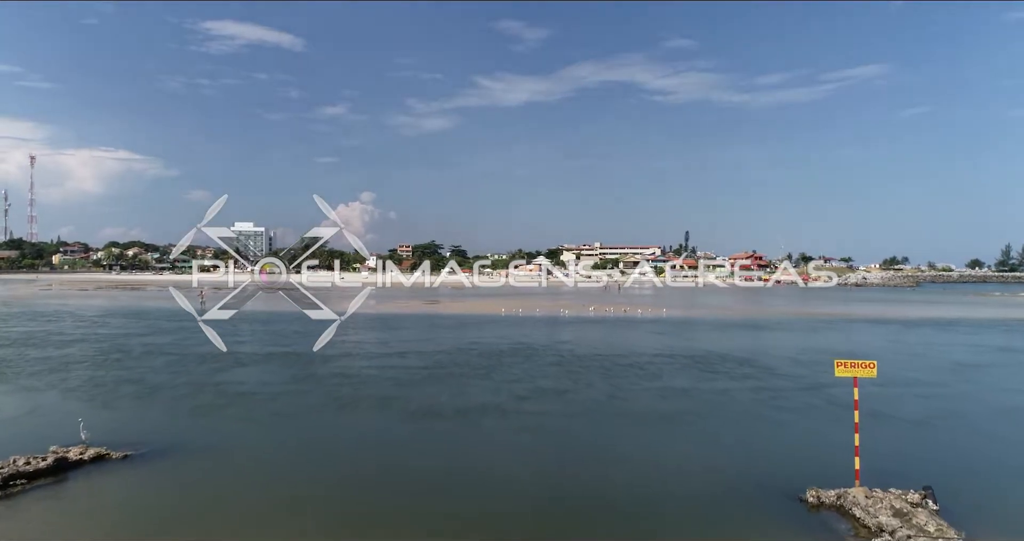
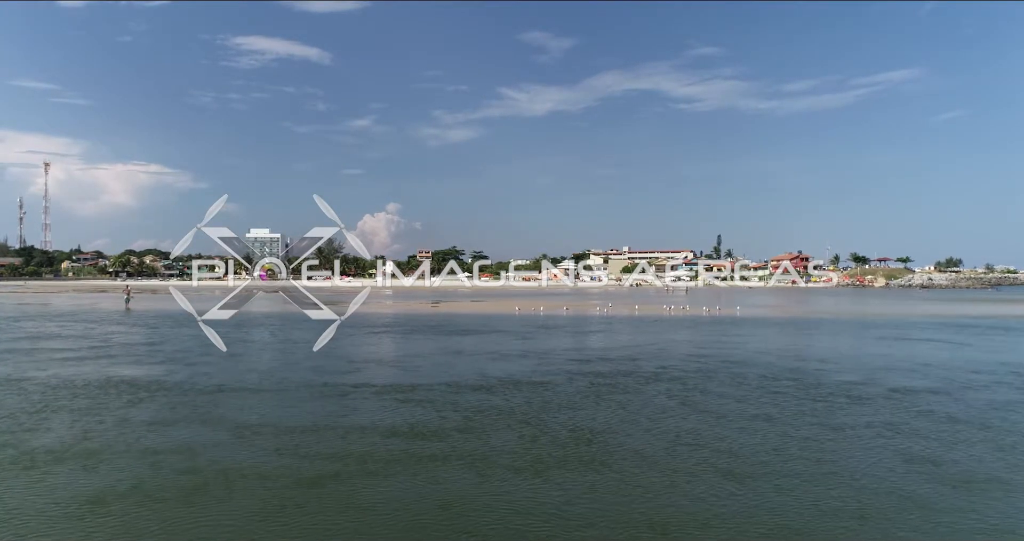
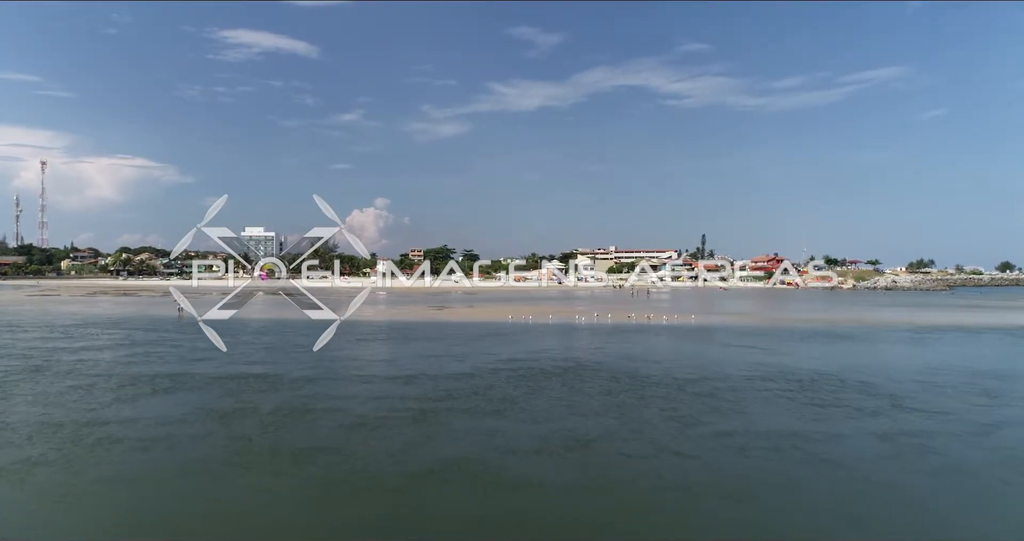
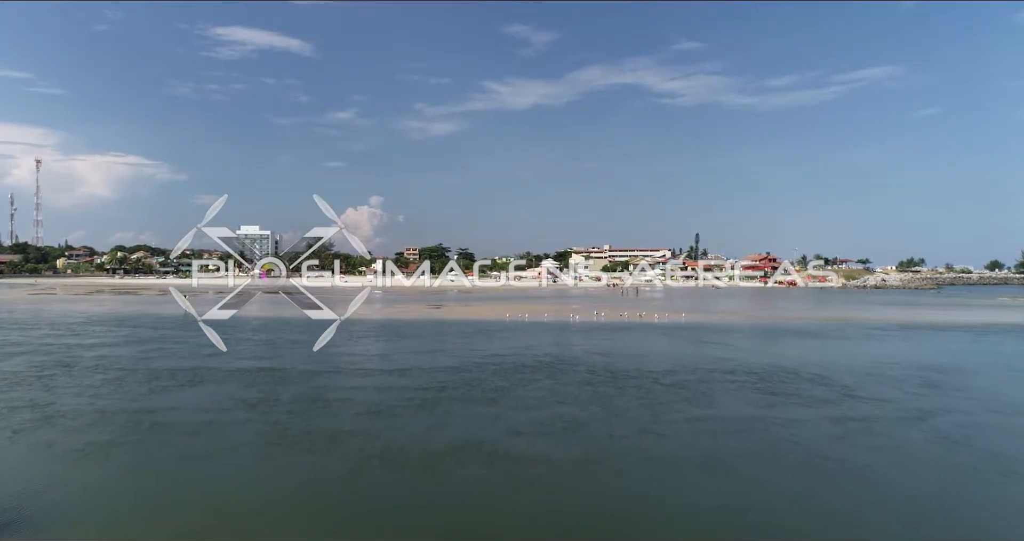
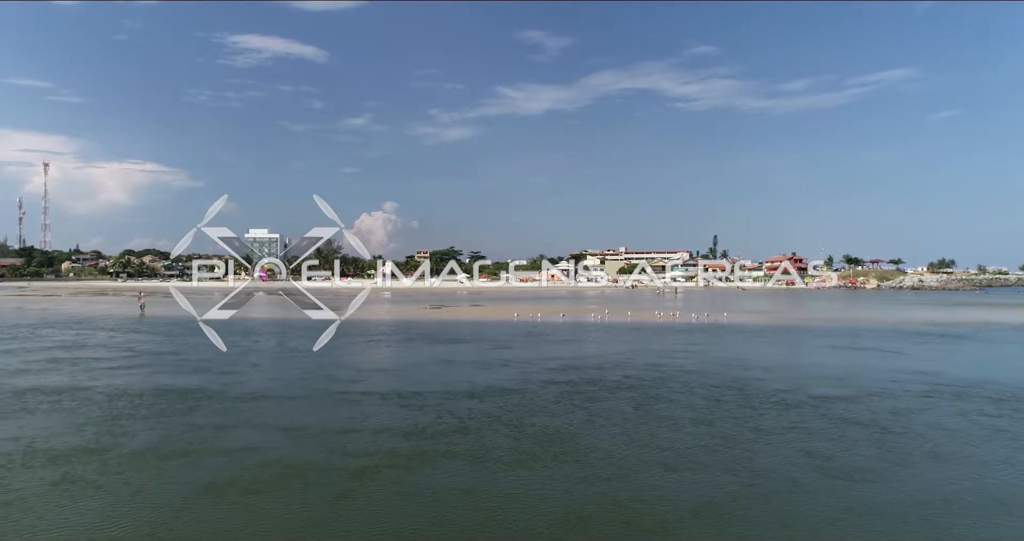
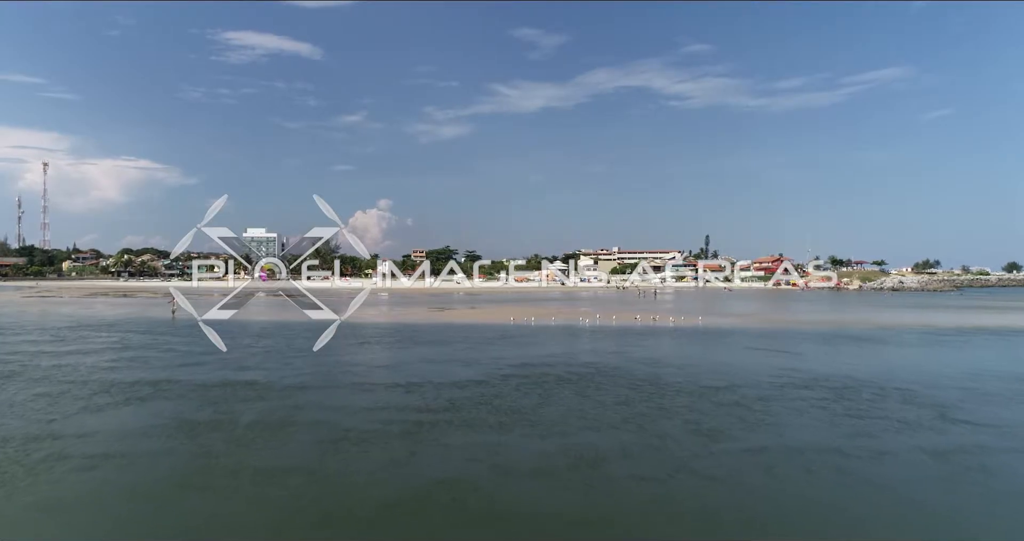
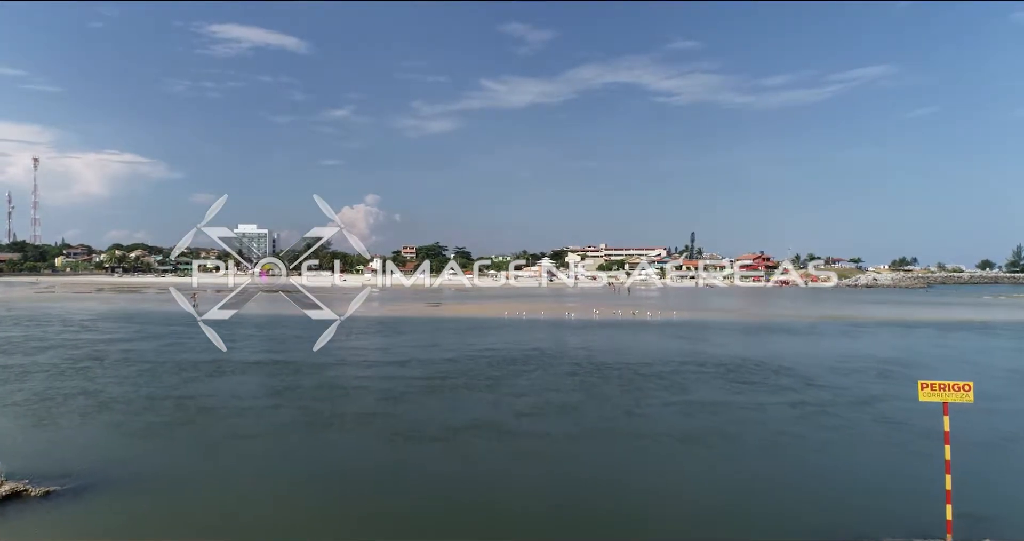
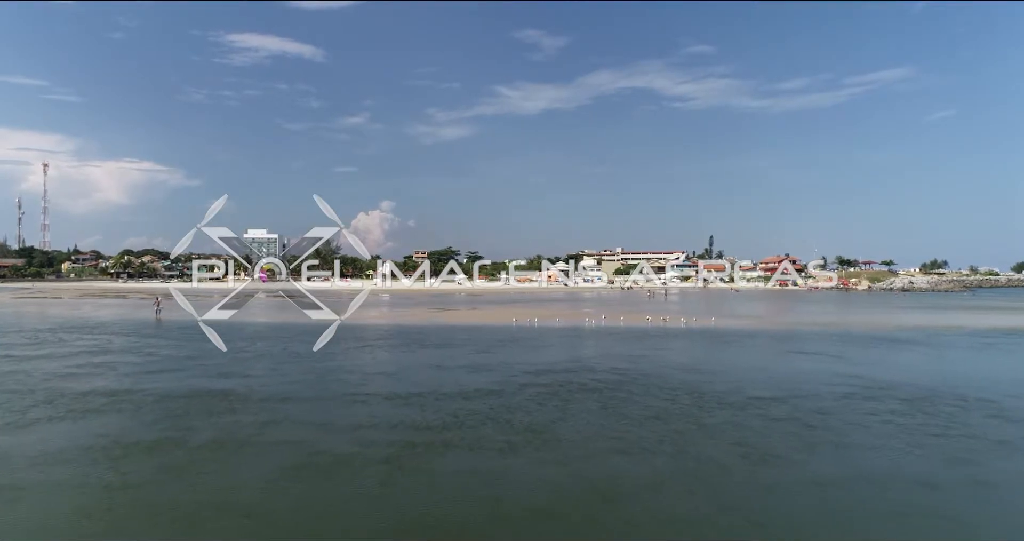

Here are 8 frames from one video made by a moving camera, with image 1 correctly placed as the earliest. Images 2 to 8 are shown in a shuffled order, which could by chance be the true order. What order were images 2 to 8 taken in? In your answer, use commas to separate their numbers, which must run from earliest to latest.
7, 4, 3, 6, 8, 5, 2
